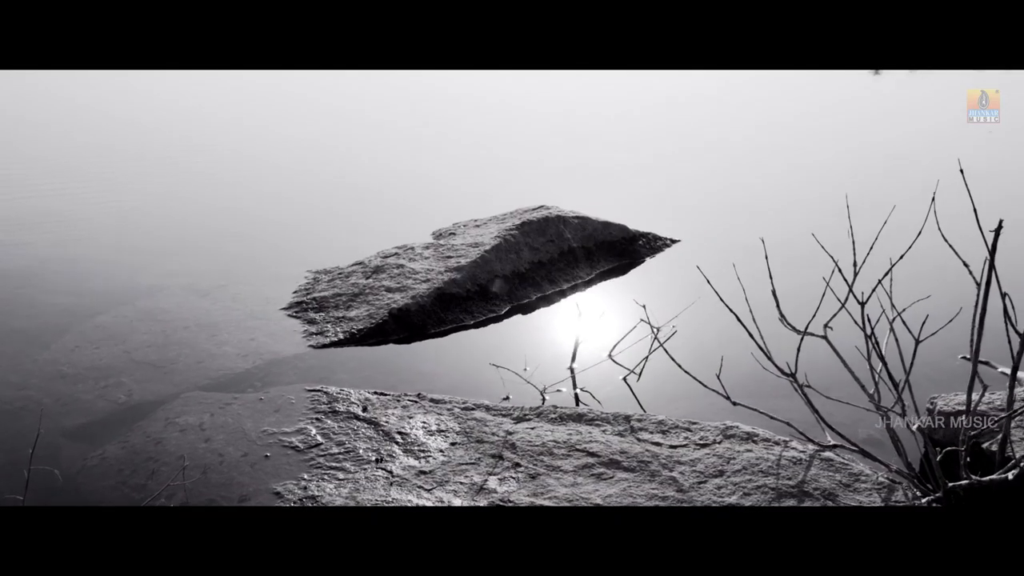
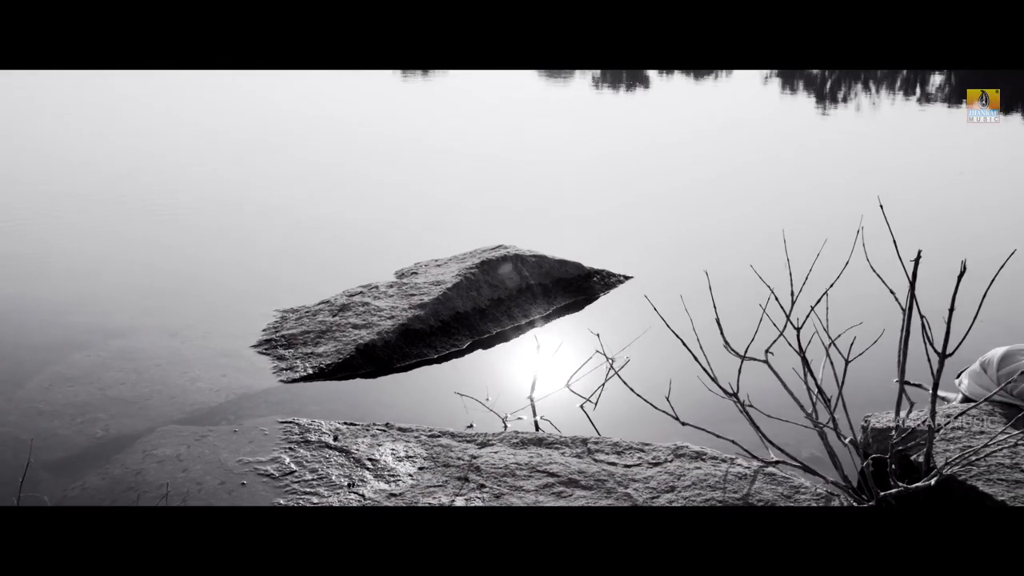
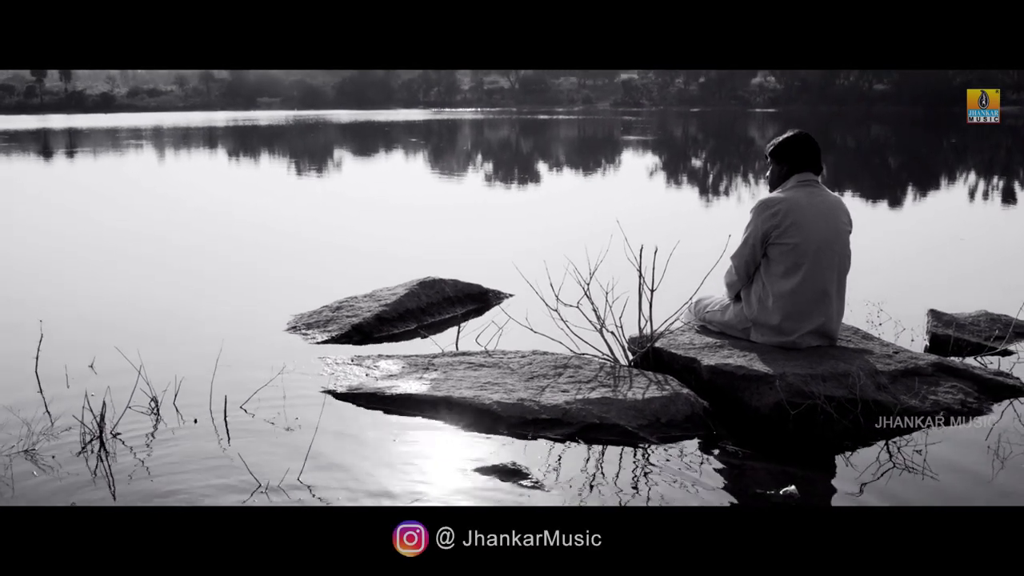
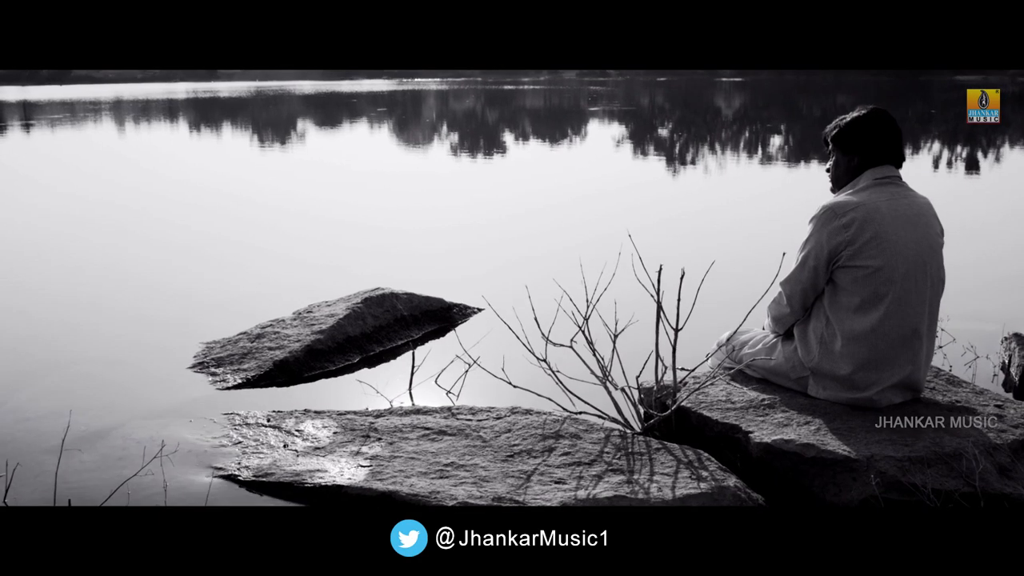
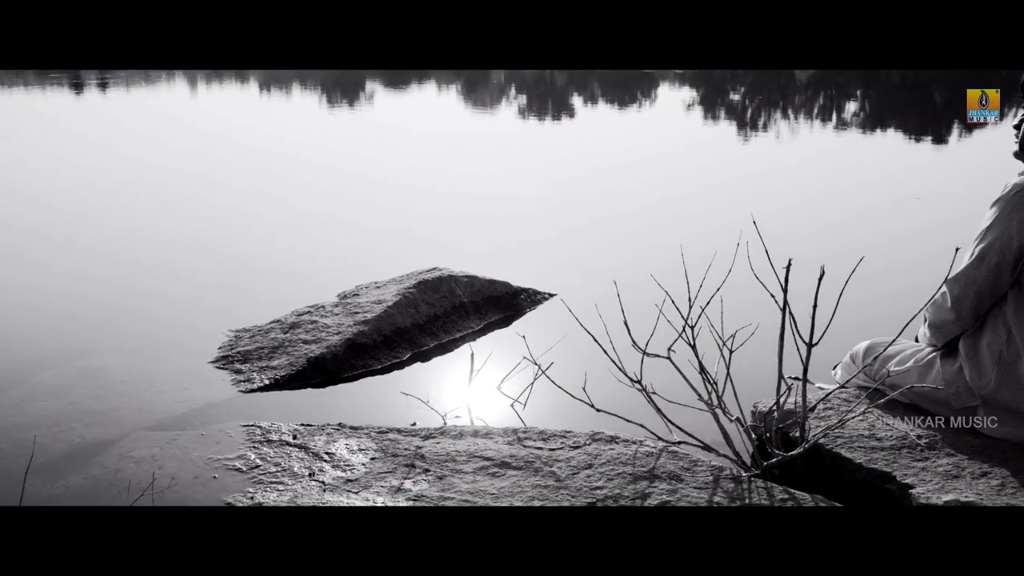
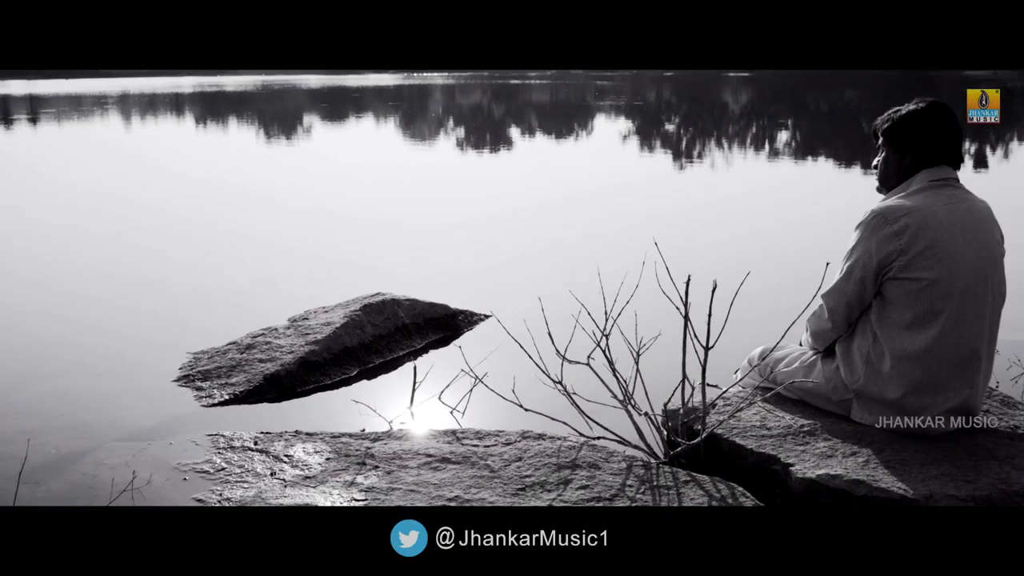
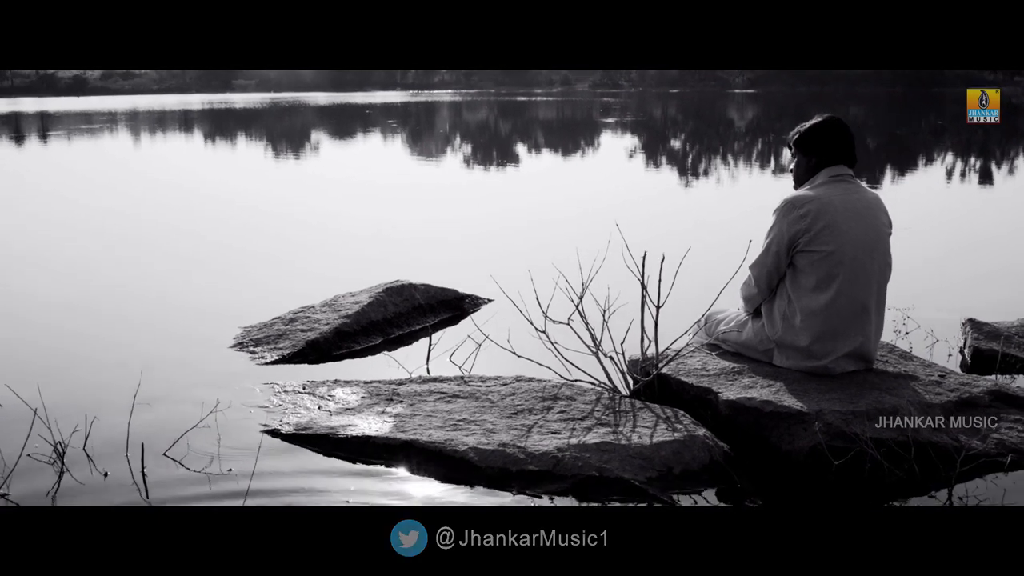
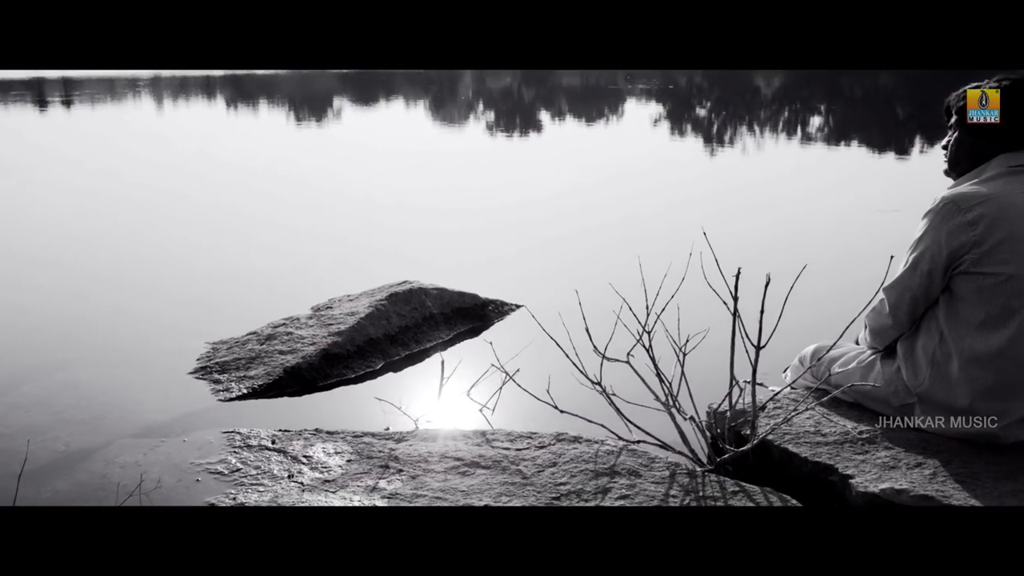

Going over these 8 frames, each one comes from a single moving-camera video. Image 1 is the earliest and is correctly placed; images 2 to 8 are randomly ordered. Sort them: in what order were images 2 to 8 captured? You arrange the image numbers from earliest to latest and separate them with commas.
2, 5, 8, 6, 4, 7, 3
